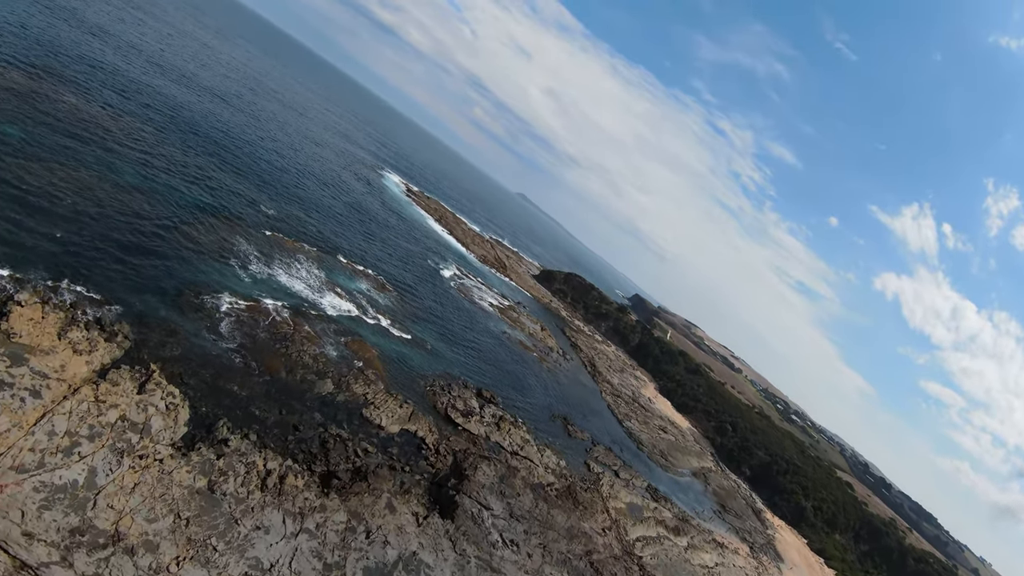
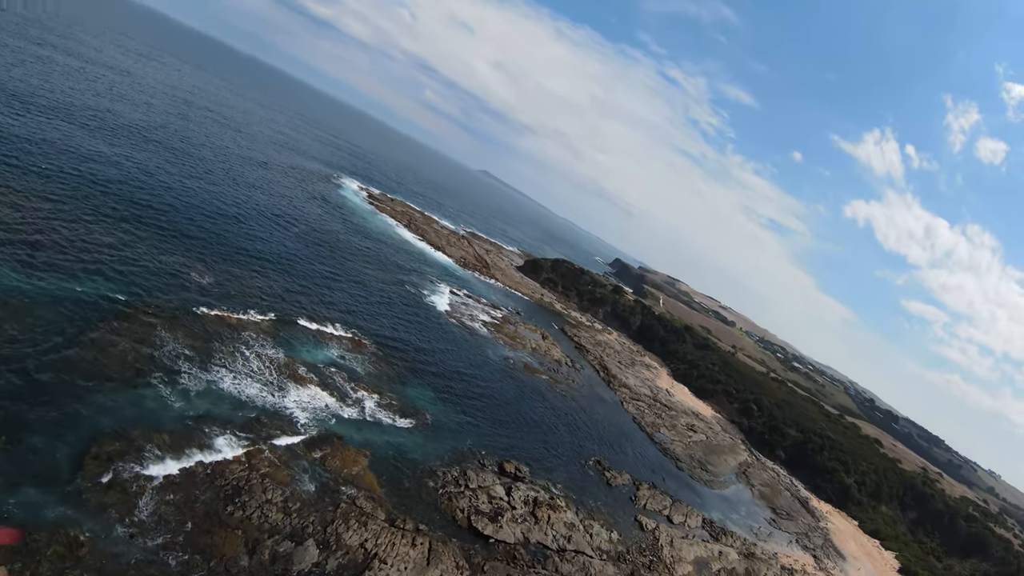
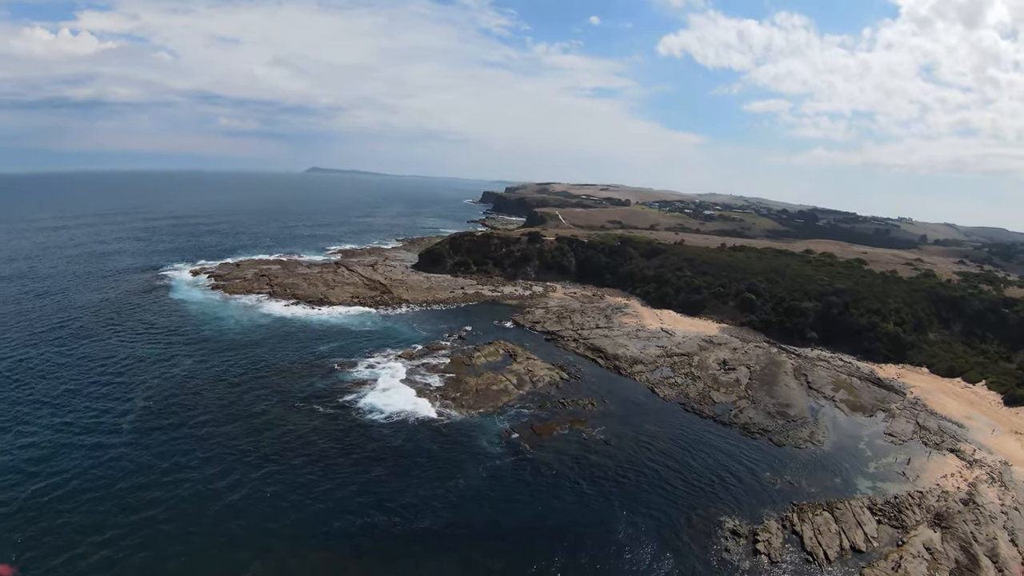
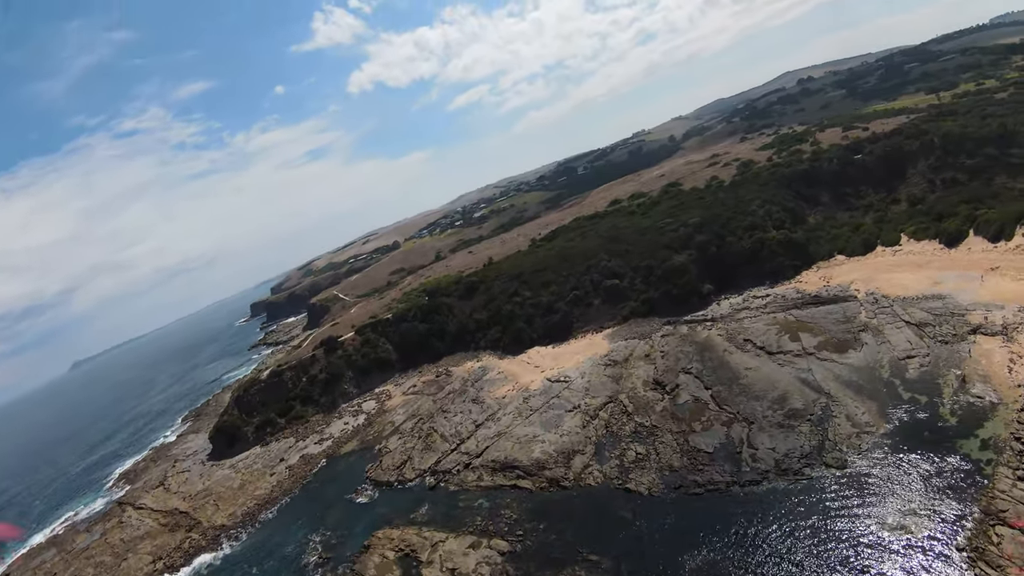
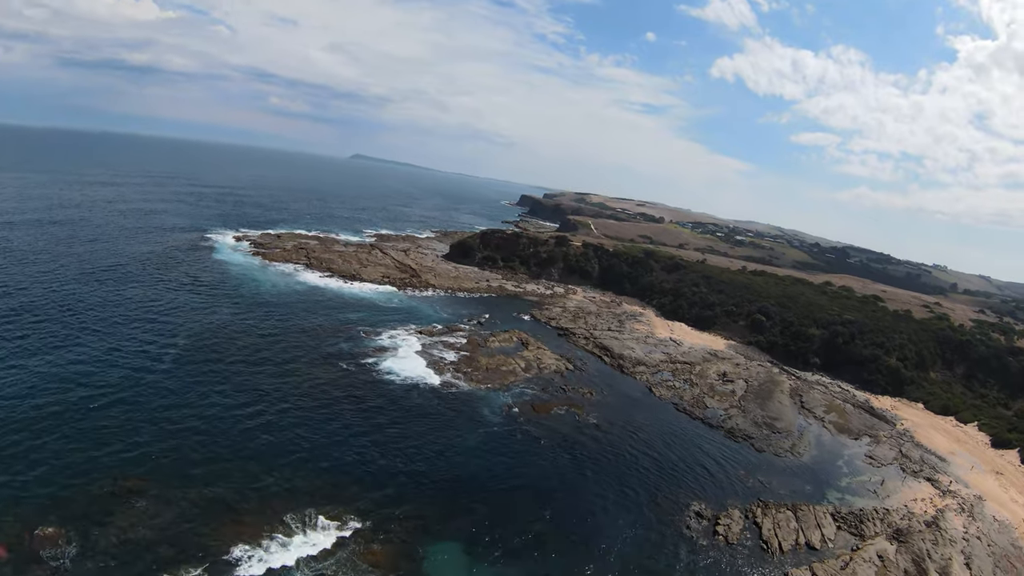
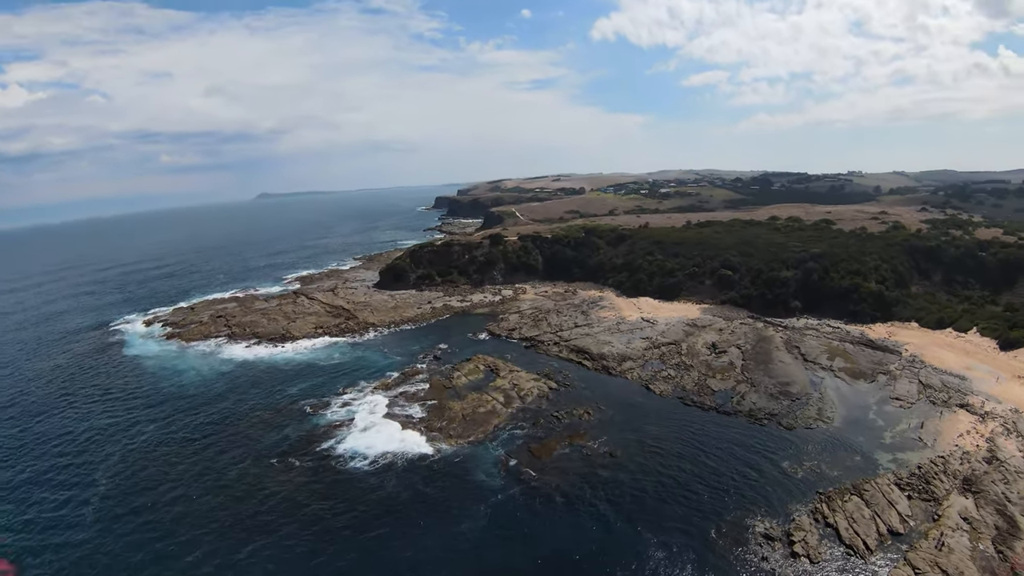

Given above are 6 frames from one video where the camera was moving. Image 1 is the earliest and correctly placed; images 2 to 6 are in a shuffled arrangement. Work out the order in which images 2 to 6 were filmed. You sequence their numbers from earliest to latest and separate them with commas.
2, 5, 3, 6, 4
